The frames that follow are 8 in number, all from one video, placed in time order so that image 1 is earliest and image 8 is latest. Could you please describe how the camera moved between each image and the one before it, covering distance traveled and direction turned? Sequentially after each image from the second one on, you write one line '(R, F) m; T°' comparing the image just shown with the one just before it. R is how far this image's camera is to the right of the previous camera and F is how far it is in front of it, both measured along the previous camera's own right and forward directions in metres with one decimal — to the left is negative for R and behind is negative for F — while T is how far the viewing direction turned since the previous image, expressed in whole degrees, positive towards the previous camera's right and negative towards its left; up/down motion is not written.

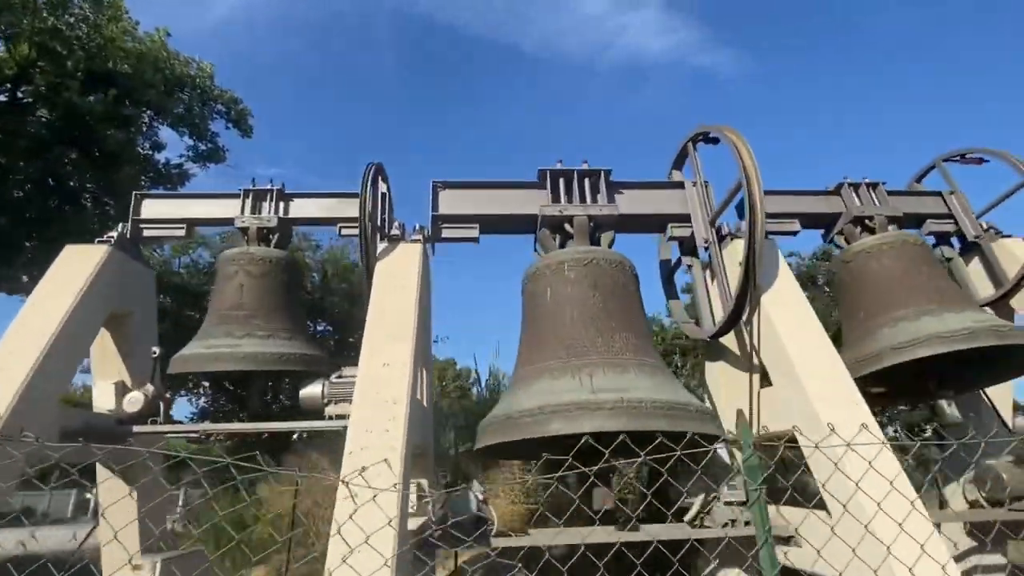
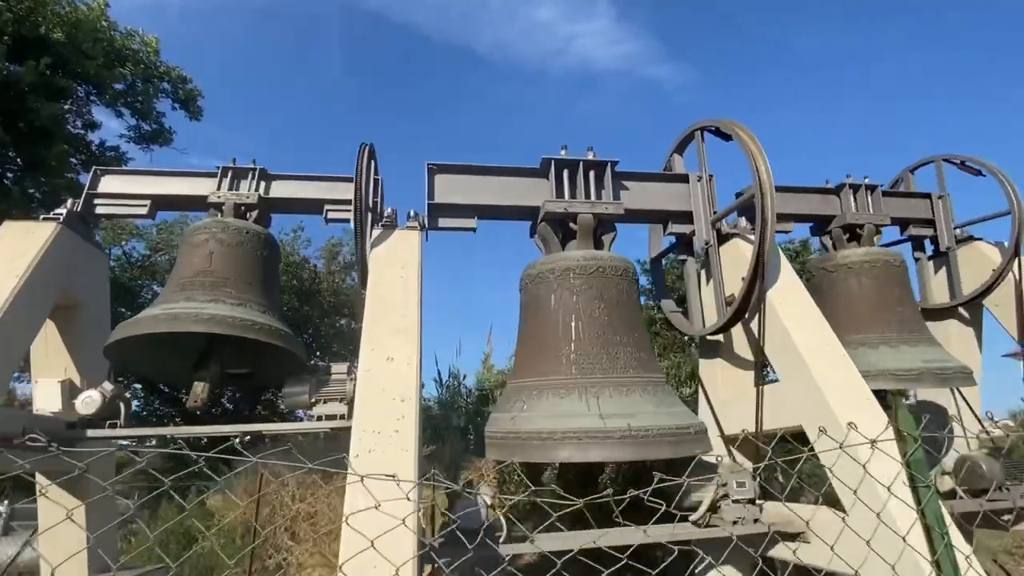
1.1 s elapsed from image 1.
(-0.3, +0.2) m; +6°
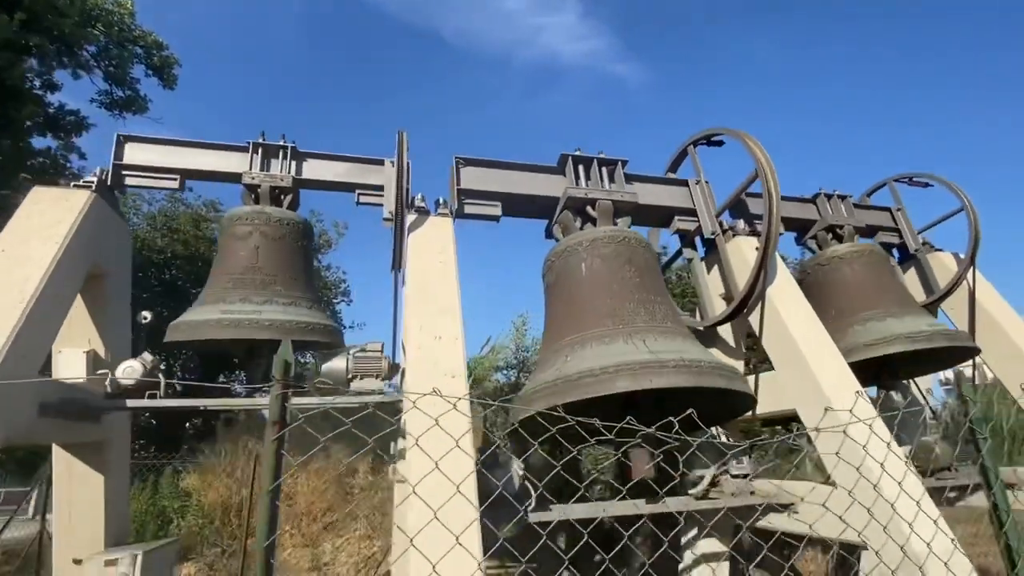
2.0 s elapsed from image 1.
(-0.4, -0.2) m; +5°
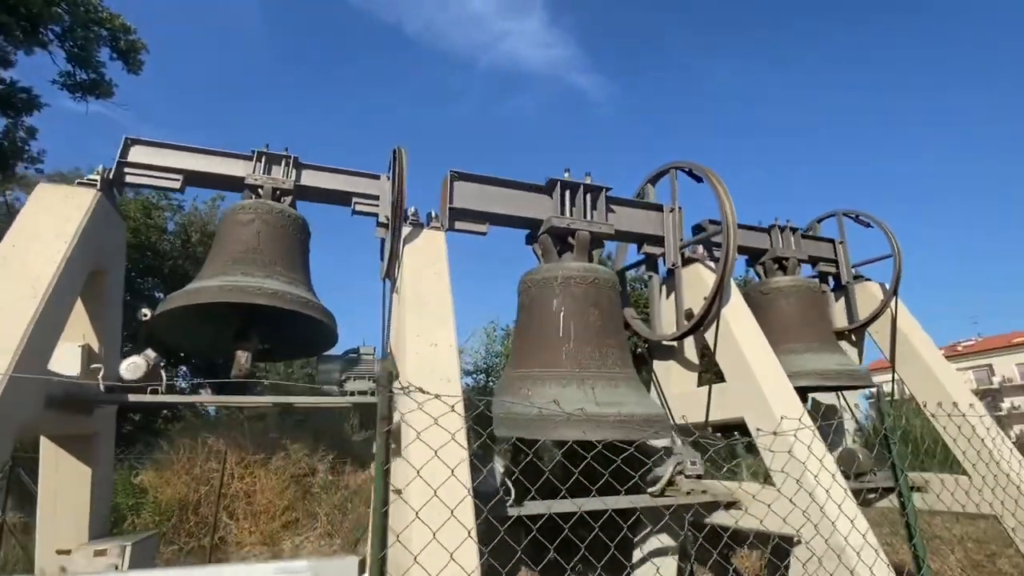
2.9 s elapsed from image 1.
(-0.2, -0.3) m; +5°
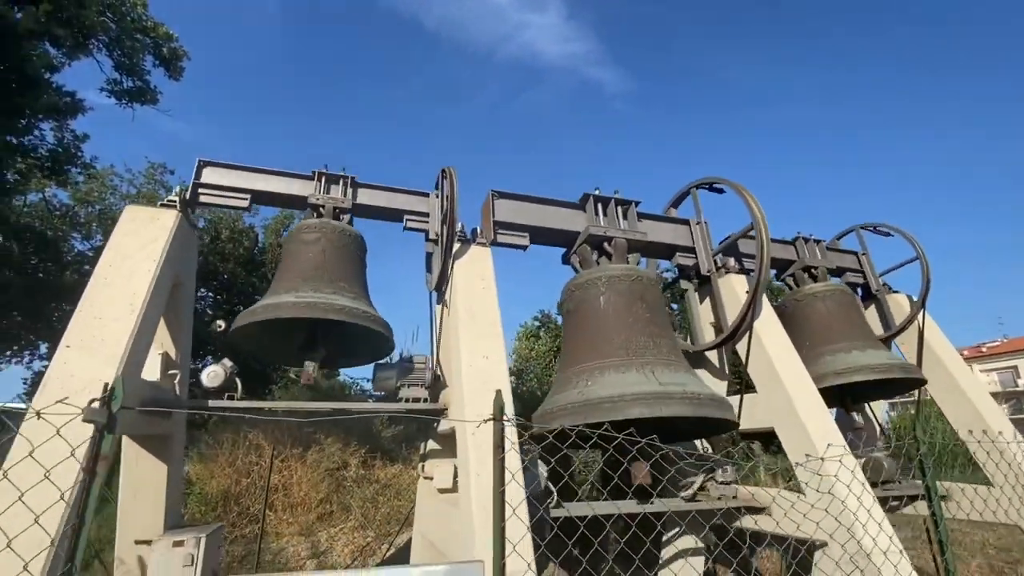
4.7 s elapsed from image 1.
(-0.2, -0.2) m; -2°
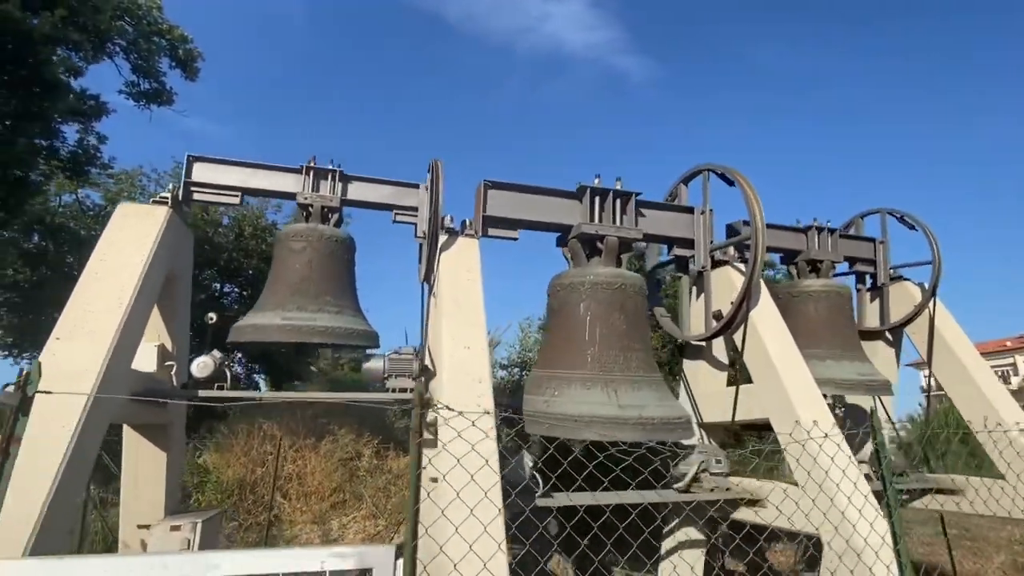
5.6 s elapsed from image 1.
(+0.3, 0.0) m; -3°
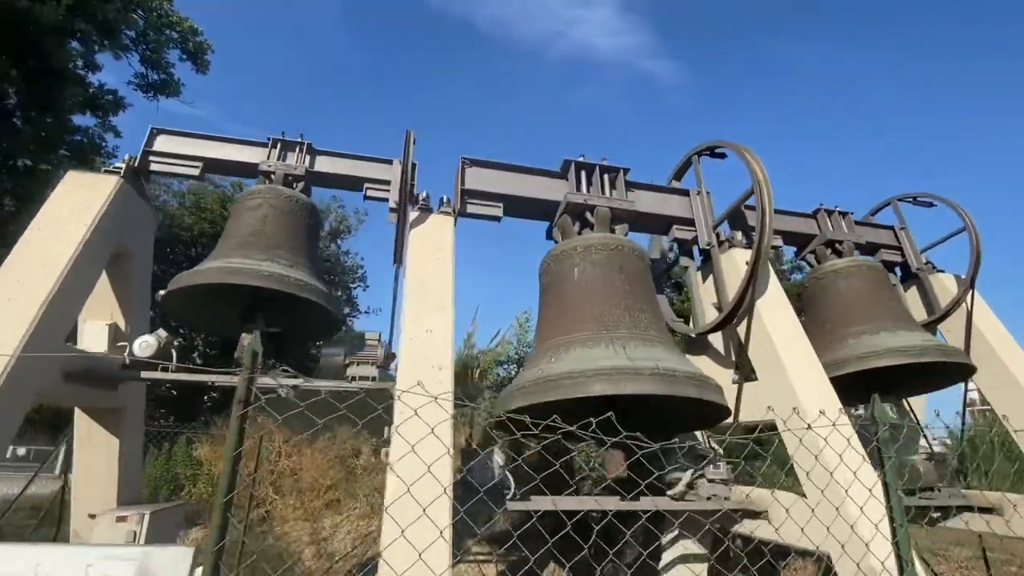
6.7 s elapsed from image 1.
(+0.3, +0.3) m; -3°
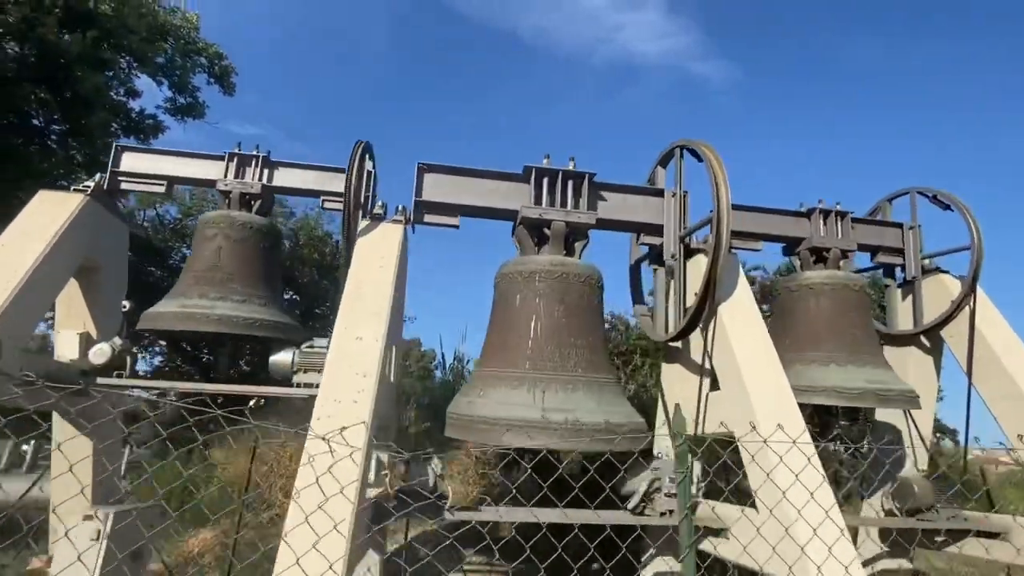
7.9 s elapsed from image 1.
(+0.6, +0.1) m; -5°
